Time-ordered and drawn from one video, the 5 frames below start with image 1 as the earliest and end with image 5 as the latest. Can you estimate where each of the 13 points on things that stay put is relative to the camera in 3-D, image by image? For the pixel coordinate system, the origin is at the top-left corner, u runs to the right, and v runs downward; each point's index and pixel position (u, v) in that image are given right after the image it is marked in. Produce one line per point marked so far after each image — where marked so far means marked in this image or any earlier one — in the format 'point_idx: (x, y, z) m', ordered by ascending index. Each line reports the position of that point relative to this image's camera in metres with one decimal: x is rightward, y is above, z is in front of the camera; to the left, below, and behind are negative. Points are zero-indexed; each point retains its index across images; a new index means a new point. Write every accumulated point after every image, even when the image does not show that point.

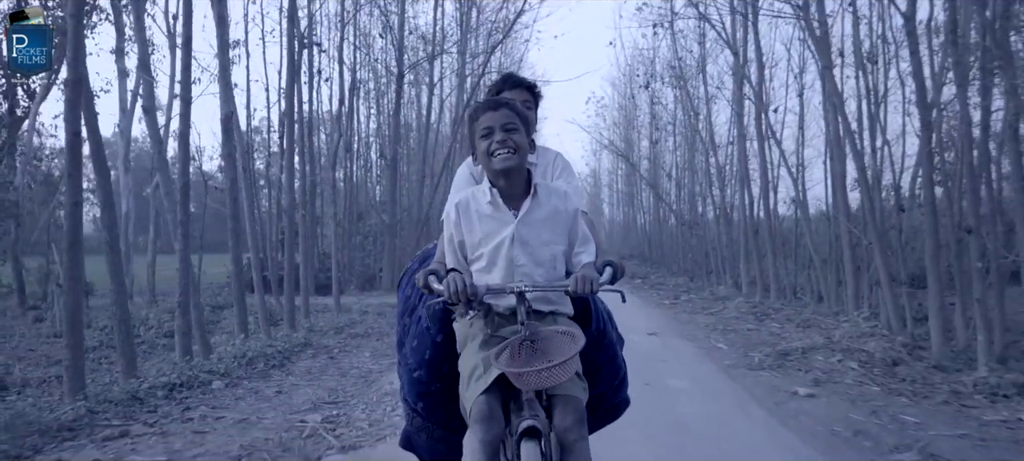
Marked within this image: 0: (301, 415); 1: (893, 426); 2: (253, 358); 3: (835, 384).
0: (-1.1, -1.0, +6.5) m
1: (+1.8, -0.9, +5.6) m
2: (-2.0, -1.0, +9.4) m
3: (+2.0, -0.9, +7.4) m
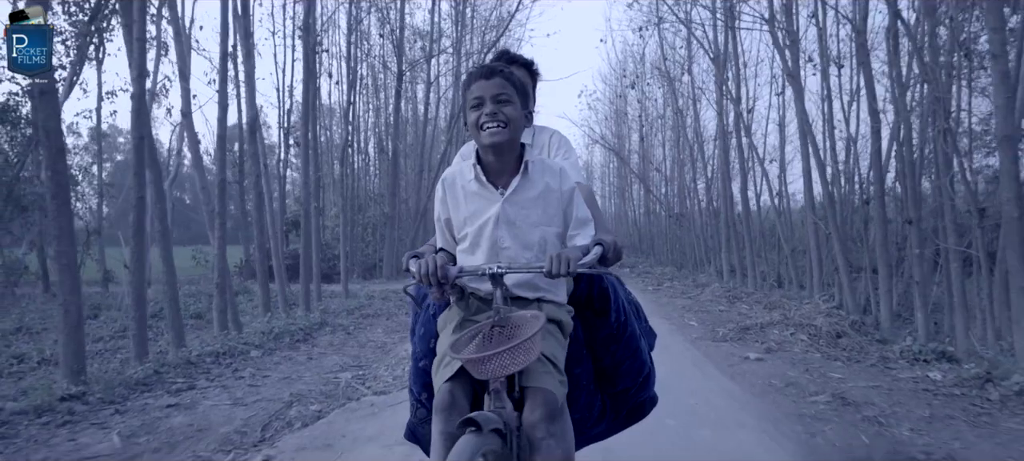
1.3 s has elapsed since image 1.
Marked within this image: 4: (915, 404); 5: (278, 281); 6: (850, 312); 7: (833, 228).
0: (-1.2, -0.9, +7.7) m
1: (+1.8, -0.9, +6.9) m
2: (-2.1, -0.9, +10.7) m
3: (+2.0, -0.9, +8.7) m
4: (+2.1, -0.9, +6.3) m
5: (-2.9, -0.7, +15.2) m
6: (+3.5, -0.8, +12.0) m
7: (+3.6, 0.0, +13.5) m
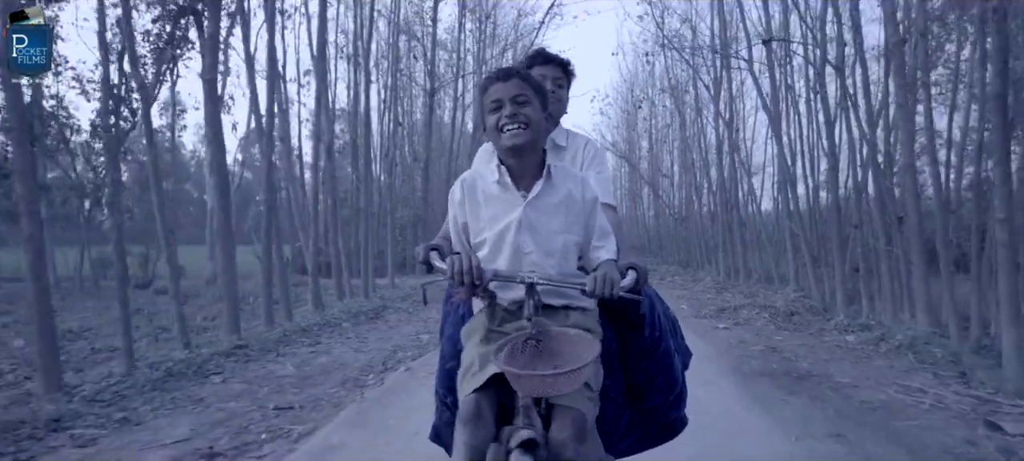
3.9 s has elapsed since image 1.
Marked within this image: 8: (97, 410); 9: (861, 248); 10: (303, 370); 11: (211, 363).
0: (-0.9, -0.9, +10.7) m
1: (+2.1, -0.9, +9.8) m
2: (-1.7, -0.9, +13.6) m
3: (+2.3, -0.9, +11.6) m
4: (+2.4, -0.9, +9.2) m
5: (-2.6, -0.7, +18.1) m
6: (+3.8, -0.8, +14.9) m
7: (+4.0, 0.0, +16.3) m
8: (-2.3, -1.0, +6.5) m
9: (+4.0, -0.2, +13.9) m
10: (-1.5, -1.0, +8.3) m
11: (-2.1, -0.9, +8.5) m
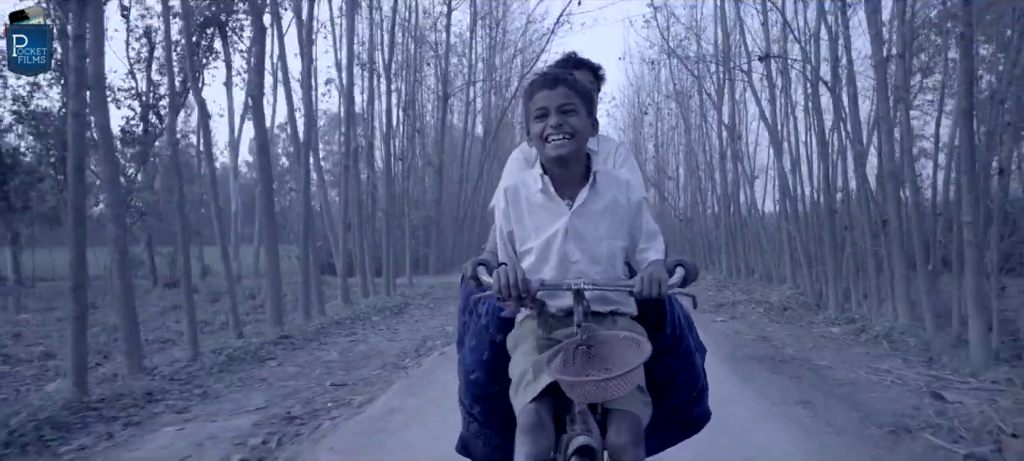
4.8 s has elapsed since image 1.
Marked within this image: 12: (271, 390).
0: (-0.7, -1.0, +11.7) m
1: (+2.3, -0.9, +10.9) m
2: (-1.6, -1.0, +14.7) m
3: (+2.5, -0.9, +12.6) m
4: (+2.5, -0.9, +10.2) m
5: (-2.4, -0.7, +19.2) m
6: (+4.0, -0.9, +15.9) m
7: (+4.2, 0.0, +17.4) m
8: (-2.1, -1.0, +7.6) m
9: (+4.2, -0.2, +14.9) m
10: (-1.3, -1.0, +9.4) m
11: (-2.0, -1.0, +9.6) m
12: (-1.5, -1.0, +7.4) m
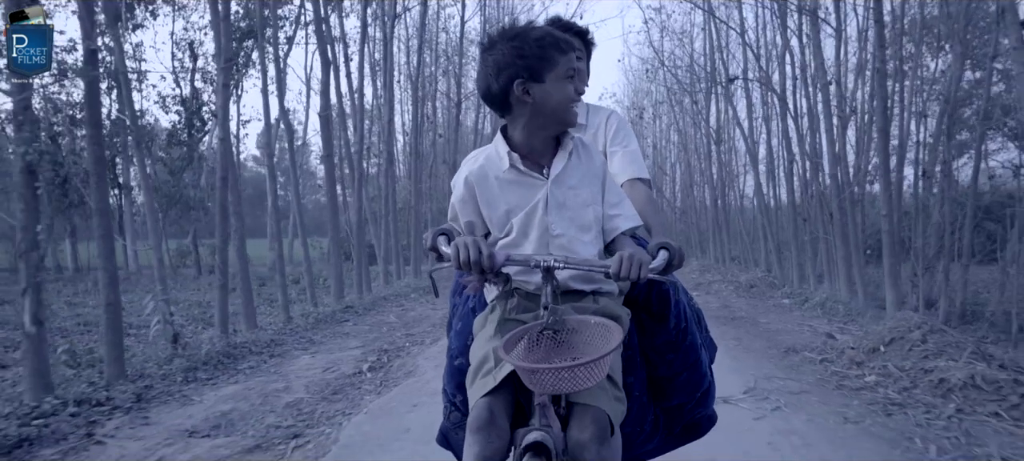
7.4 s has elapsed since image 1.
0: (-0.5, -0.9, +14.5) m
1: (+2.5, -0.8, +13.7) m
2: (-1.4, -0.8, +17.5) m
3: (+2.6, -0.8, +15.4) m
4: (+2.7, -0.8, +13.0) m
5: (-2.2, -0.6, +22.0) m
6: (+4.2, -0.7, +18.7) m
7: (+4.3, +0.1, +20.2) m
8: (-2.0, -0.9, +10.4) m
9: (+4.4, -0.1, +17.7) m
10: (-1.1, -0.9, +12.2) m
11: (-1.8, -0.9, +12.4) m
12: (-1.3, -0.9, +10.2) m
